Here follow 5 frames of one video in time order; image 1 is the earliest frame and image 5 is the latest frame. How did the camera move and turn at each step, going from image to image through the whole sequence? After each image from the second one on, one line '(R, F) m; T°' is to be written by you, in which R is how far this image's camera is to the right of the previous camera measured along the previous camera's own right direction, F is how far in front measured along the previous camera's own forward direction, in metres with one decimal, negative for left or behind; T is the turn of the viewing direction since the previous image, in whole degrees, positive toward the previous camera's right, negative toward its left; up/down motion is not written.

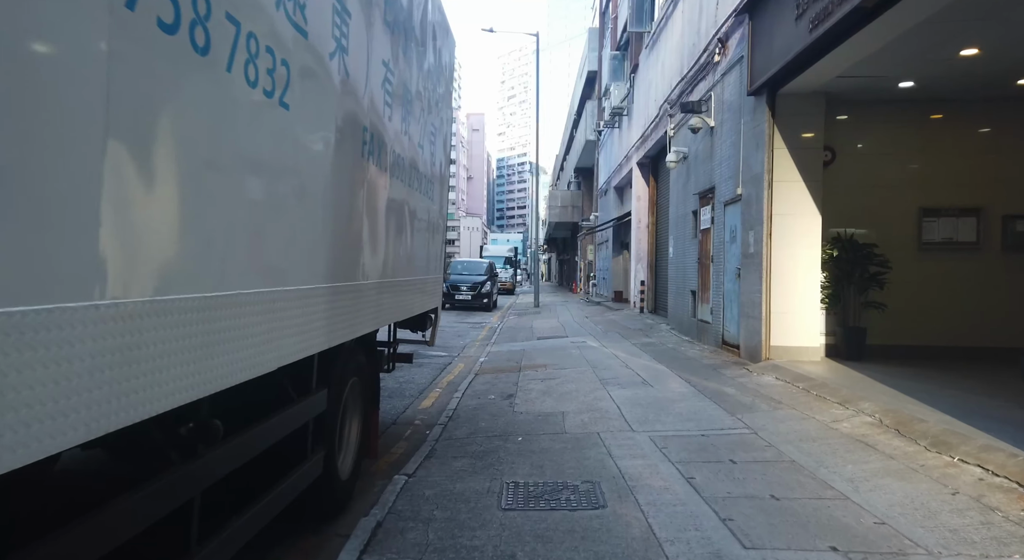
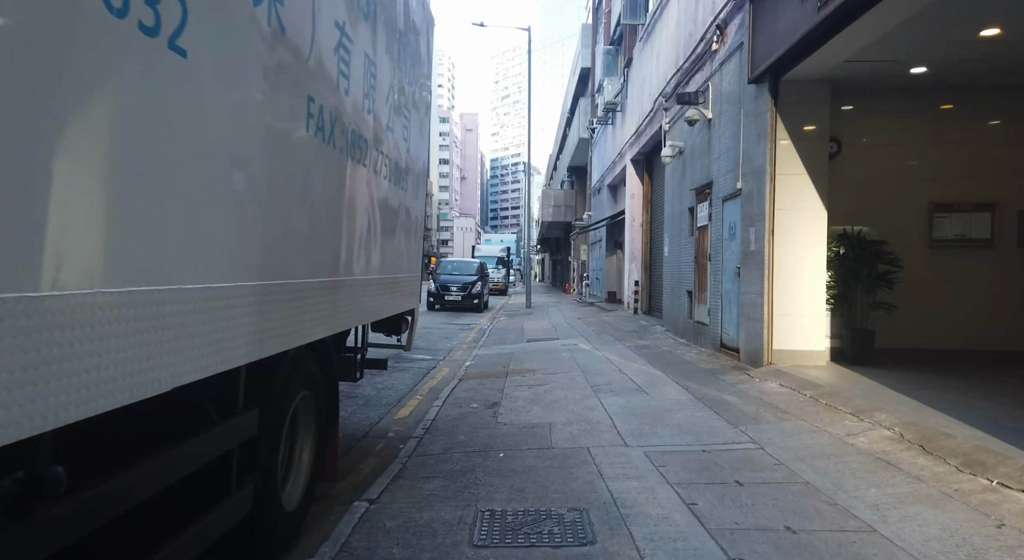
(+0.1, +0.6) m; +1°
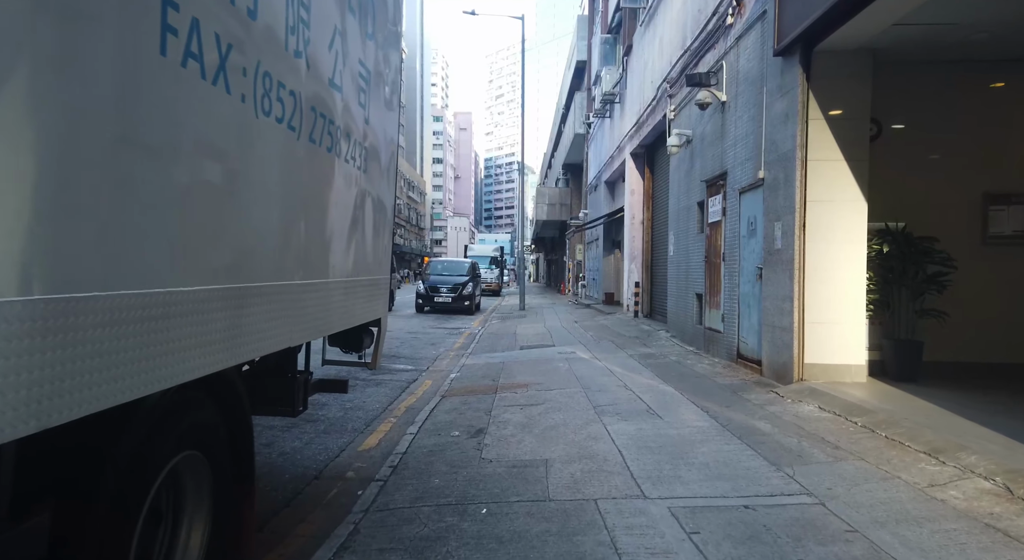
(+0.1, +1.2) m; +1°
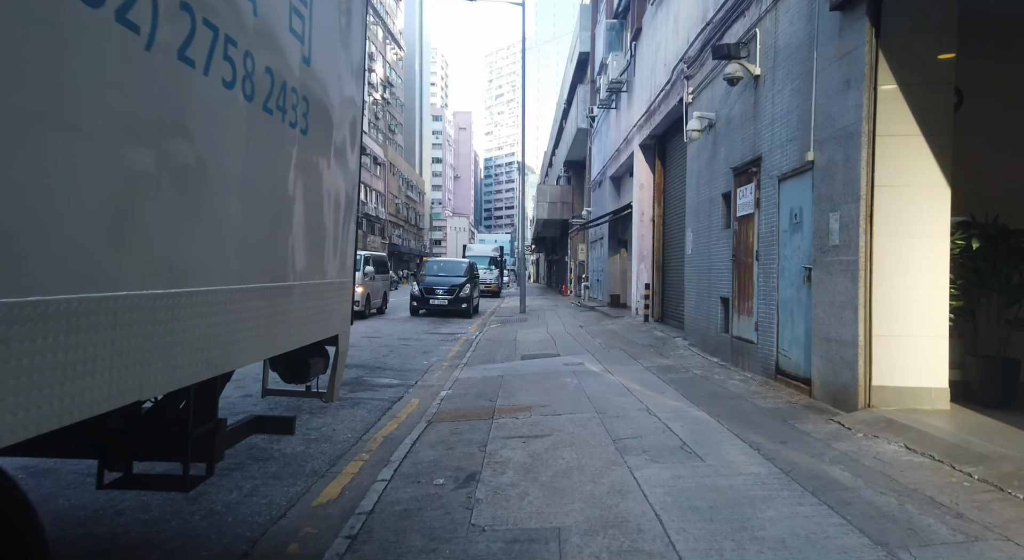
(0.0, +1.4) m; 0°
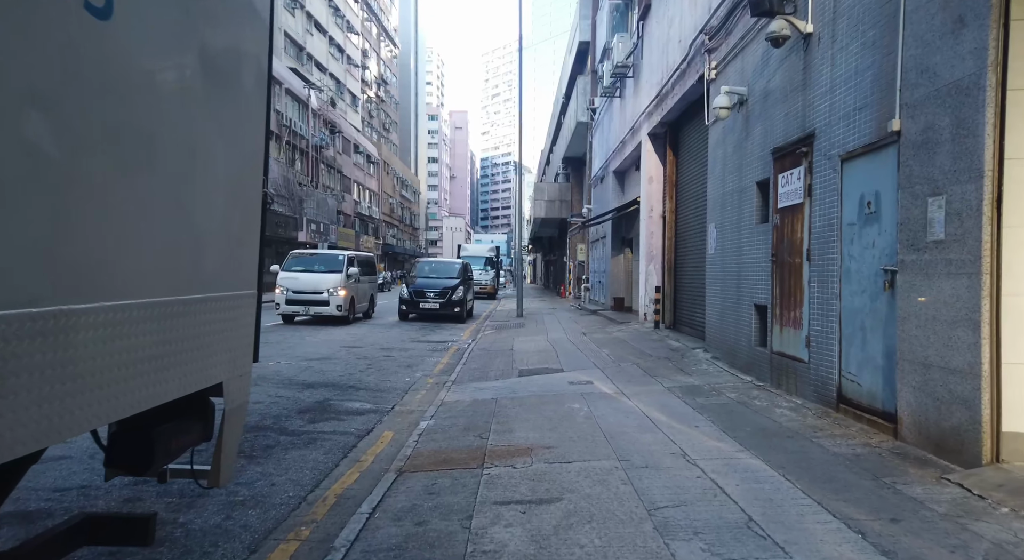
(0.0, +1.6) m; 0°
